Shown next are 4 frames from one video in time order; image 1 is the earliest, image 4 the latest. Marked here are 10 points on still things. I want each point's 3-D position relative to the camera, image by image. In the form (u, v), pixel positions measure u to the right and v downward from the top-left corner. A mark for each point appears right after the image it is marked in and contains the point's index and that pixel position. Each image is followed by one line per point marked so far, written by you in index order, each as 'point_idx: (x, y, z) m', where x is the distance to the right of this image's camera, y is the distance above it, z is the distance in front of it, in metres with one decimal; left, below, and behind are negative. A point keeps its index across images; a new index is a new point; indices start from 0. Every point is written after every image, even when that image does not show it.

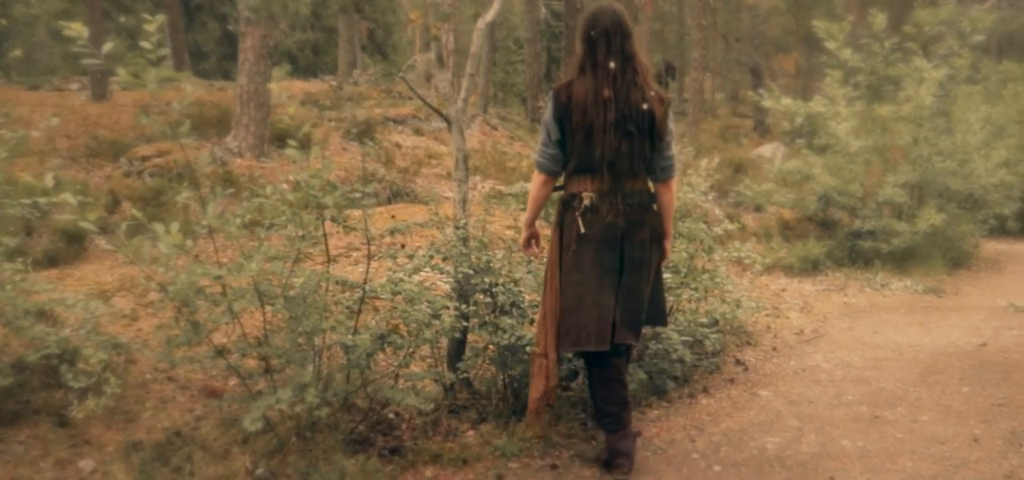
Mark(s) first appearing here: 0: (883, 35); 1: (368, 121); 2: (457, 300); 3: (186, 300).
0: (+3.4, +1.9, +10.0) m
1: (-1.9, +1.5, +14.1) m
2: (-0.2, -0.3, +4.6) m
3: (-1.2, -0.2, +4.0) m
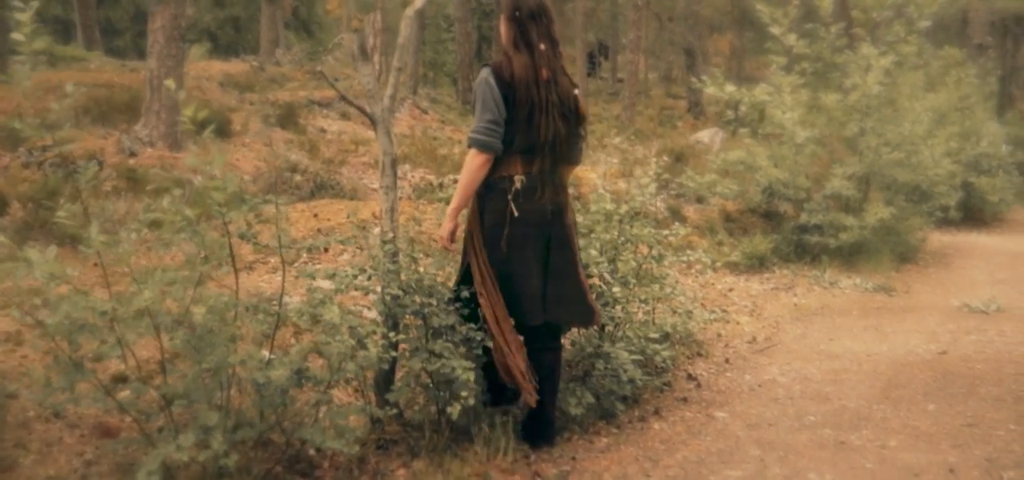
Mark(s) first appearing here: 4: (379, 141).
0: (+2.8, +2.0, +9.7) m
1: (-2.7, +1.7, +13.4) m
2: (-0.5, -0.3, +4.0) m
3: (-1.4, -0.3, +3.4) m
4: (-0.5, +0.4, +4.4) m
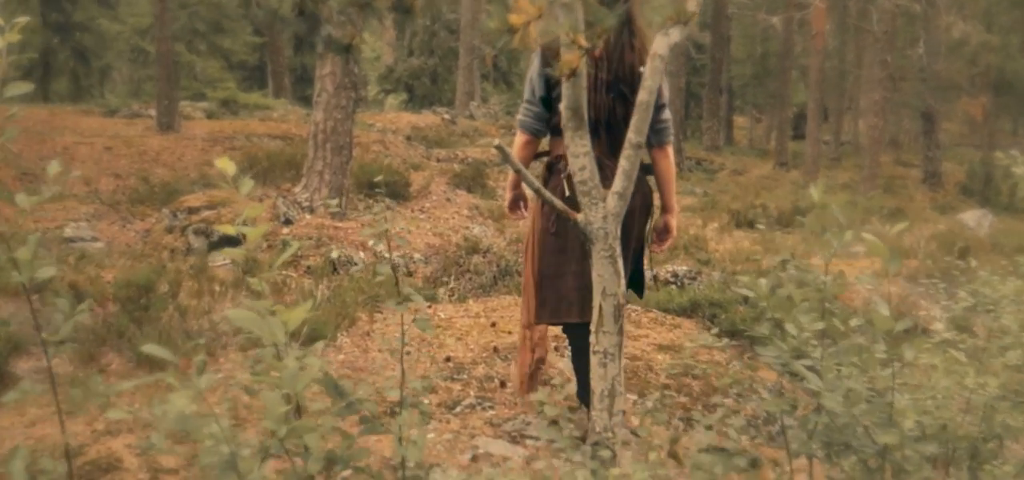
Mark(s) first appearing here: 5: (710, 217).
0: (+4.5, +1.1, +7.2) m
1: (-0.4, +0.8, +11.8) m
2: (+0.2, -0.8, +2.1) m
3: (-0.9, -0.7, +1.6) m
4: (+0.2, -0.1, +2.5) m
5: (+2.0, +0.2, +10.8) m
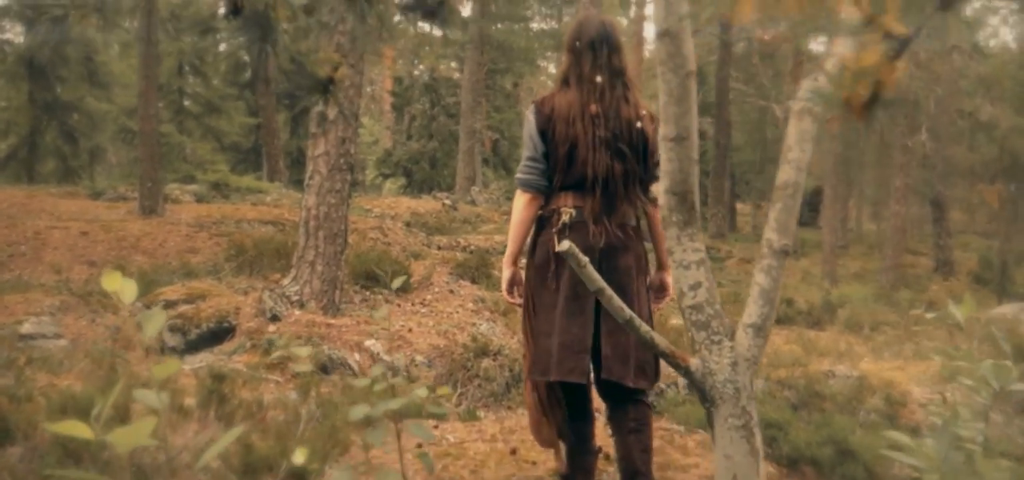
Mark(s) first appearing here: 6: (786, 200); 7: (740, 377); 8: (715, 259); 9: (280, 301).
0: (+4.6, +0.5, +6.5) m
1: (-0.3, -0.1, +11.0) m
2: (+0.3, -1.0, +1.3) m
3: (-0.7, -0.8, +0.8) m
4: (+0.3, -0.3, +1.7) m
5: (+2.0, -0.7, +10.0) m
6: (+0.4, +0.1, +1.8) m
7: (+0.3, -0.2, +1.8) m
8: (+3.6, -0.3, +19.3) m
9: (-1.6, -0.4, +7.5) m
